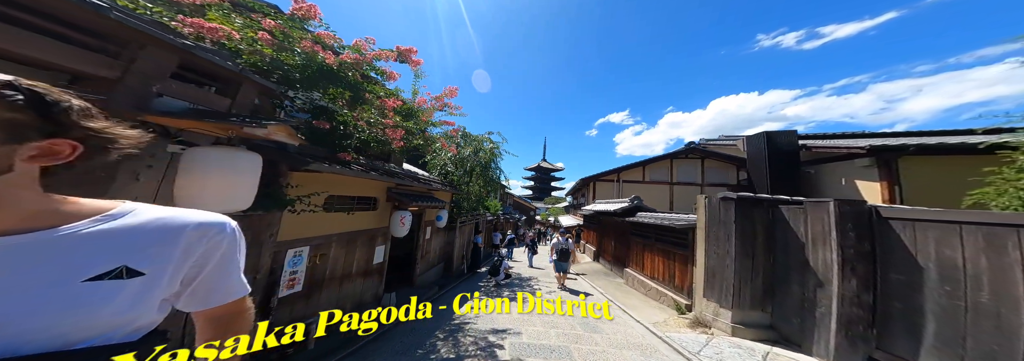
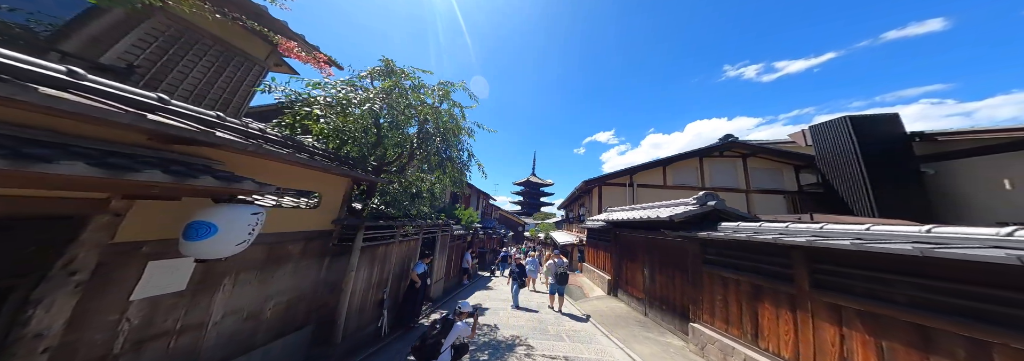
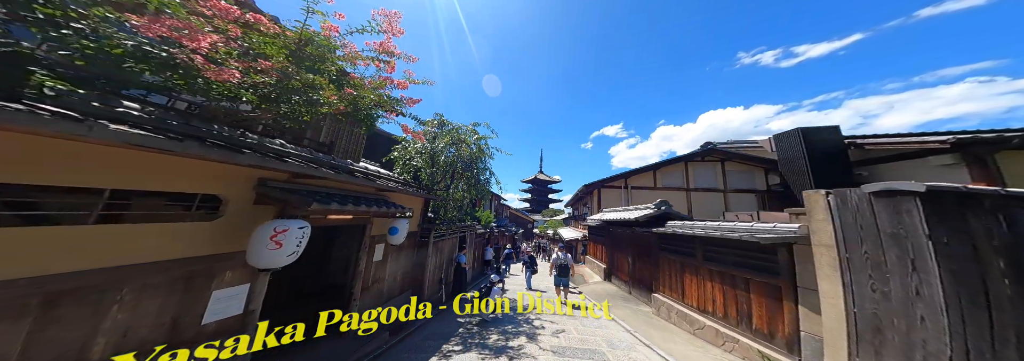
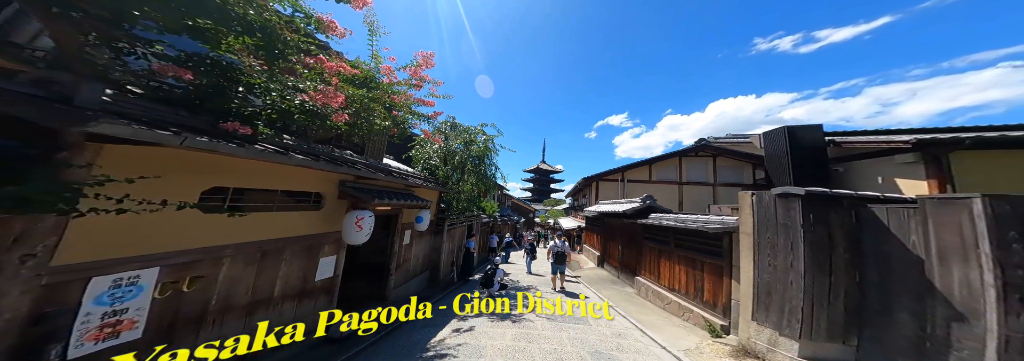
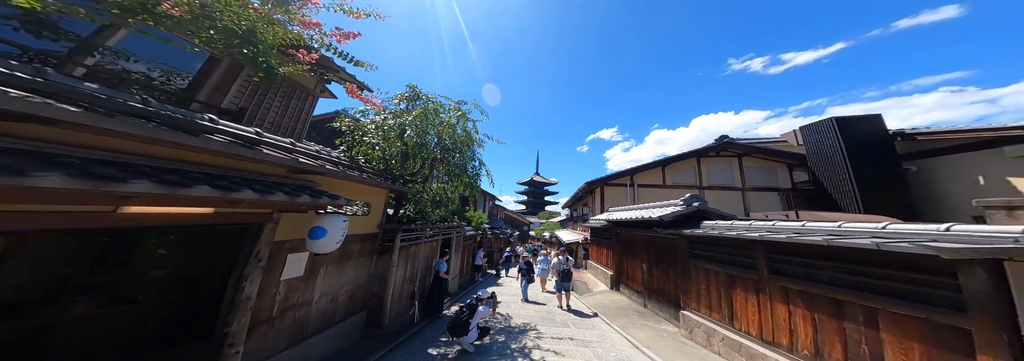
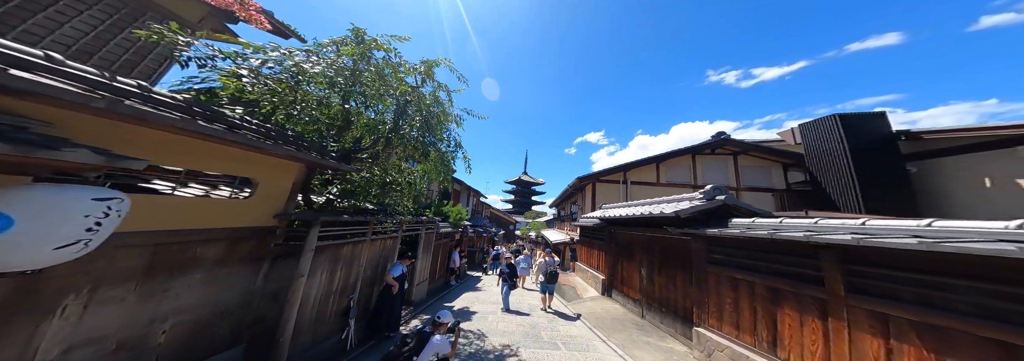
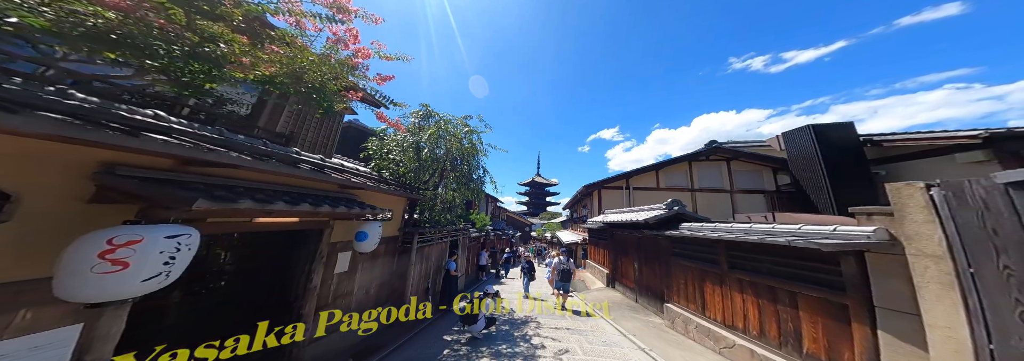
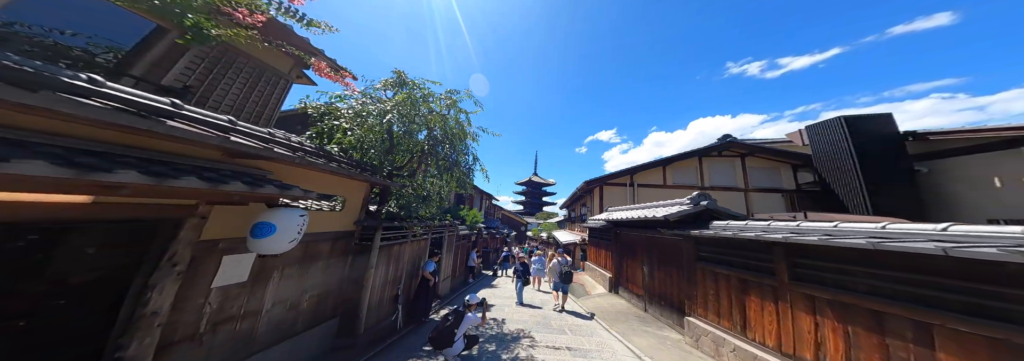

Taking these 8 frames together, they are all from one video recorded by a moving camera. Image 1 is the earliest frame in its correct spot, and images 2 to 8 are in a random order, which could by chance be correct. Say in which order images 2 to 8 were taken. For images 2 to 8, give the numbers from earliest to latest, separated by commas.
4, 3, 7, 5, 8, 2, 6
